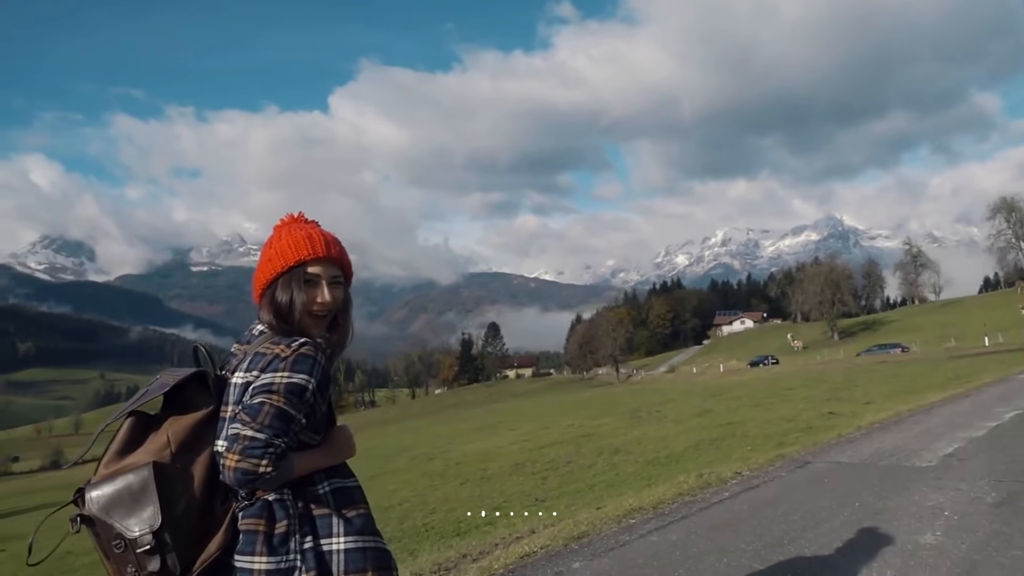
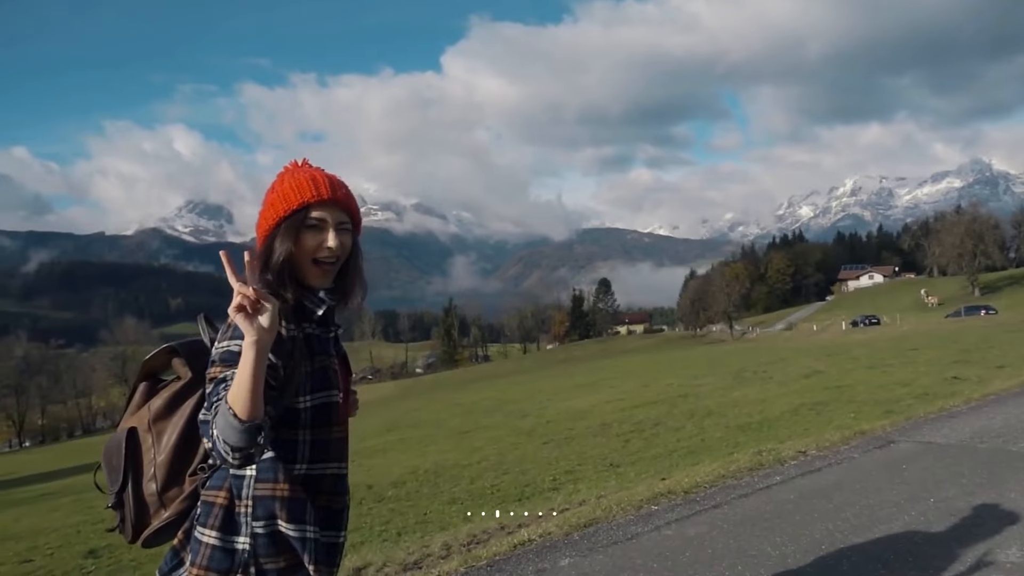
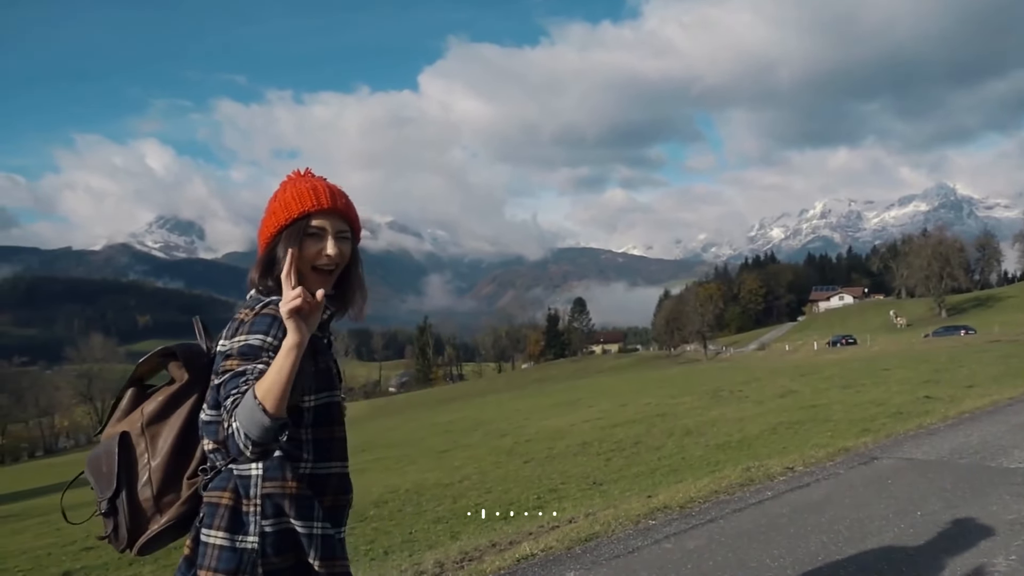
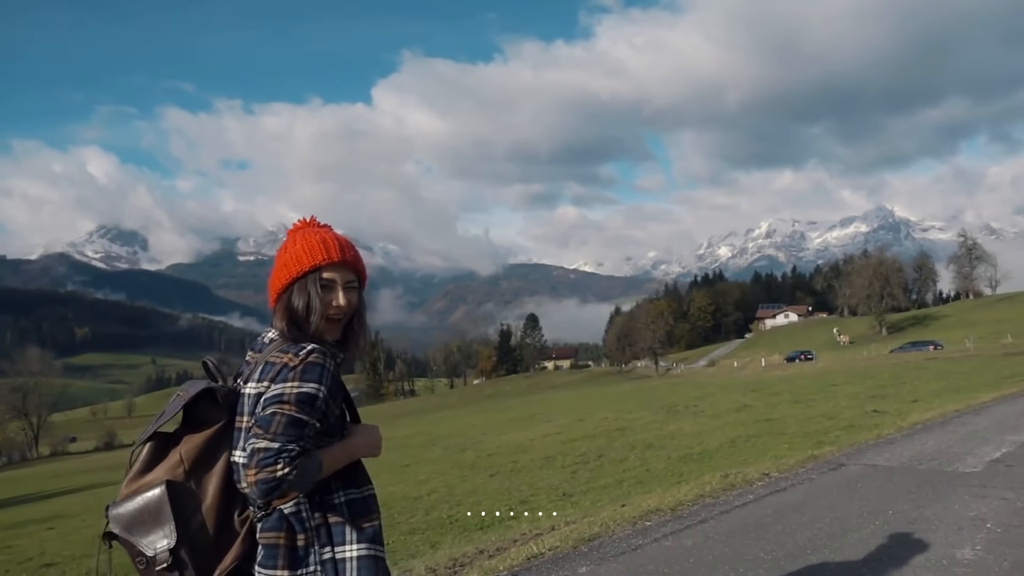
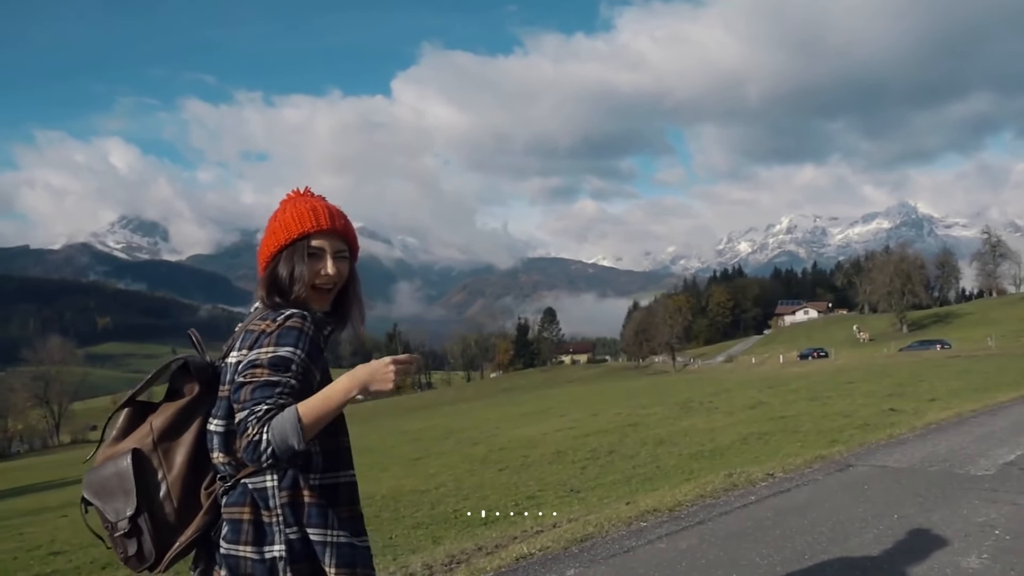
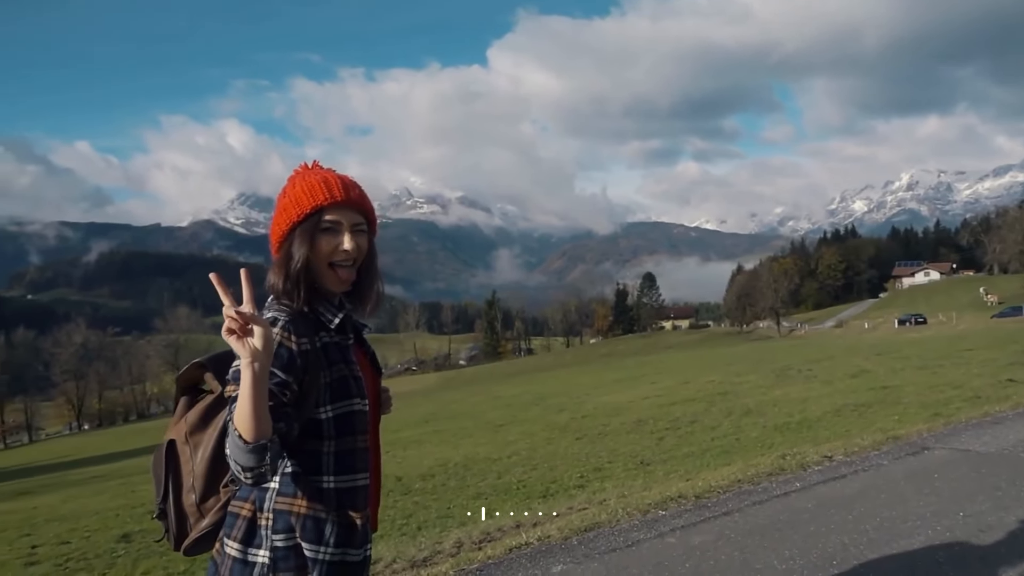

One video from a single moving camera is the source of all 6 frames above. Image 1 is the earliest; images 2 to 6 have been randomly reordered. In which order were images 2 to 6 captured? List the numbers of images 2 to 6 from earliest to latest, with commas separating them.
4, 5, 3, 2, 6
